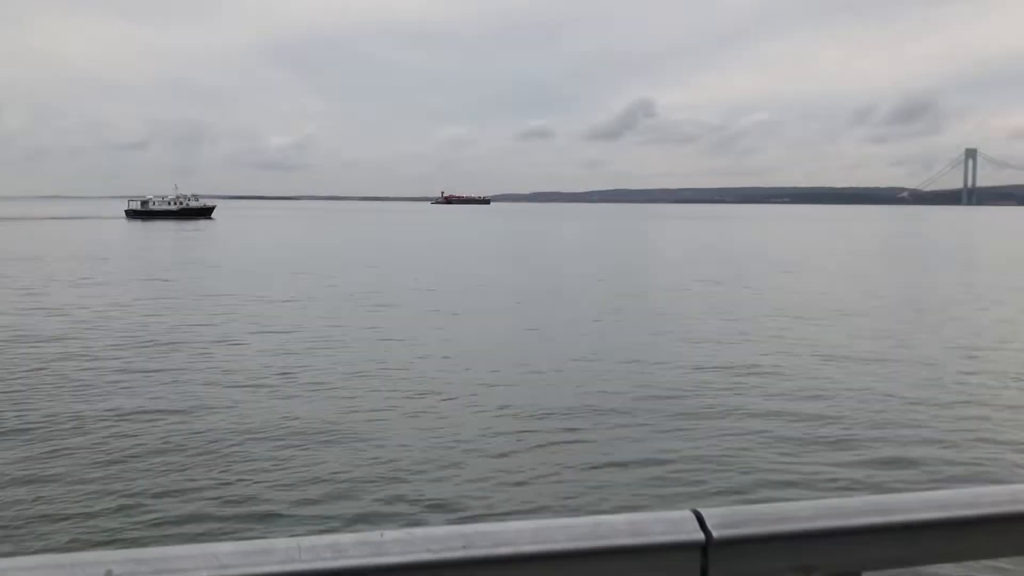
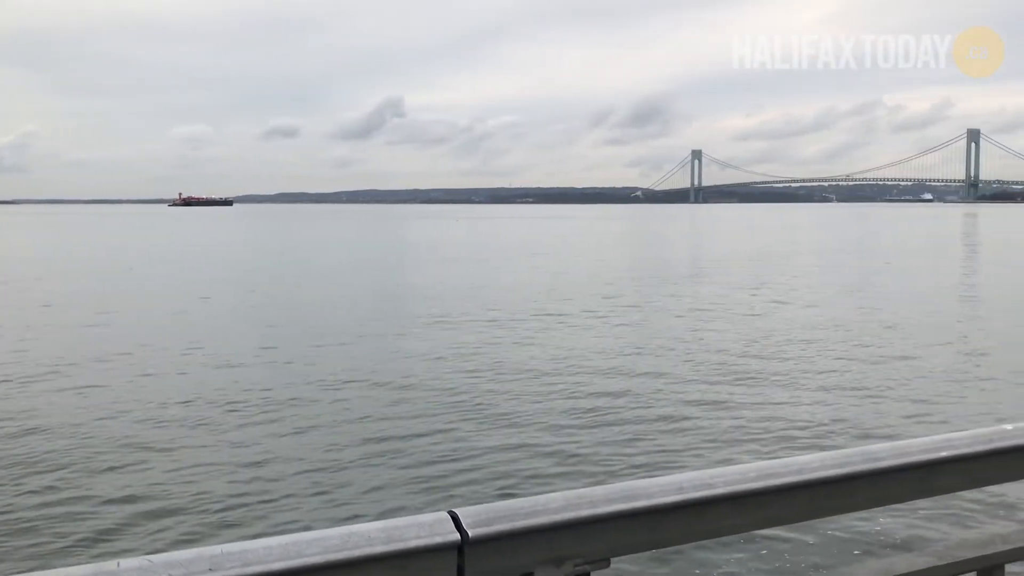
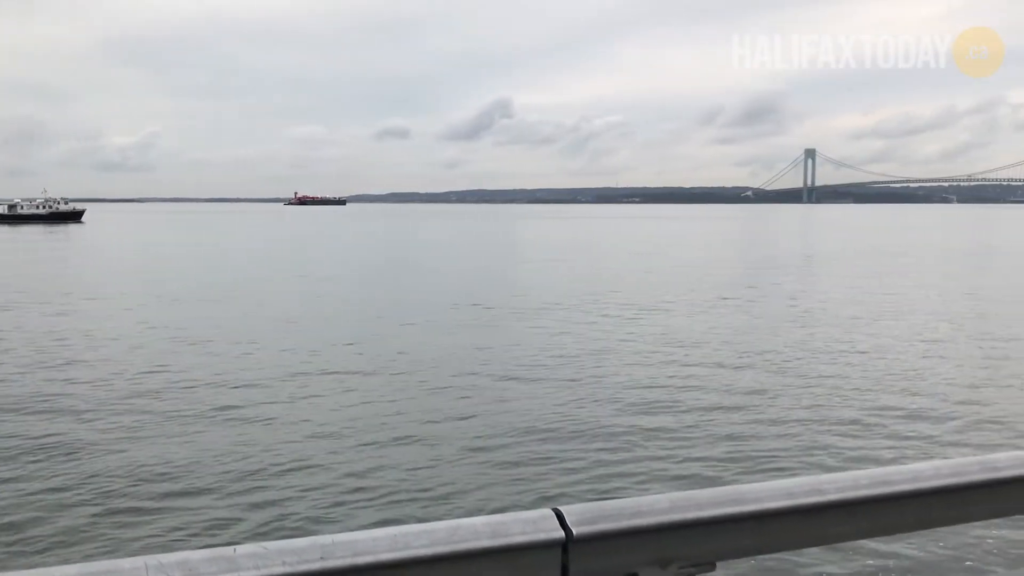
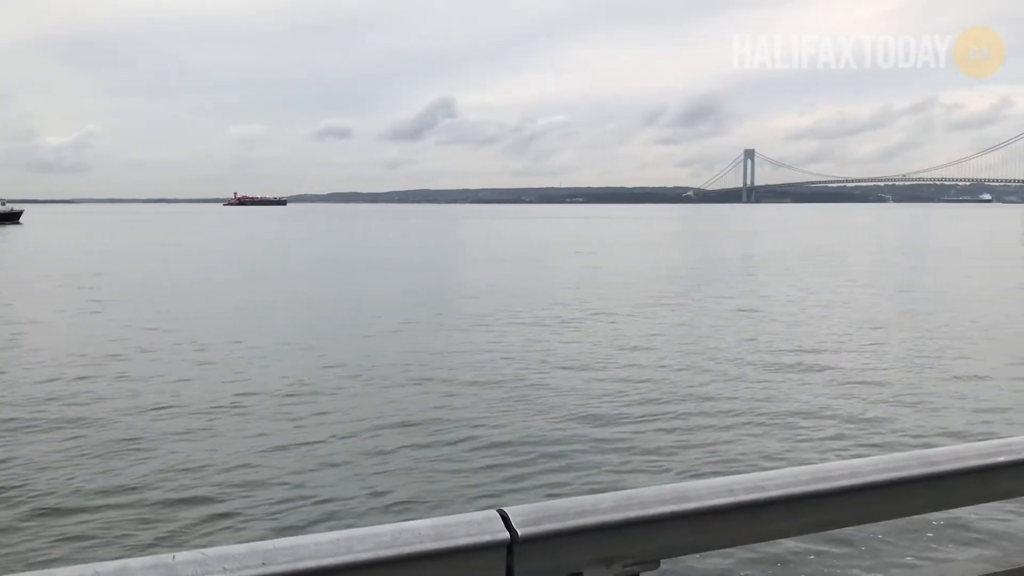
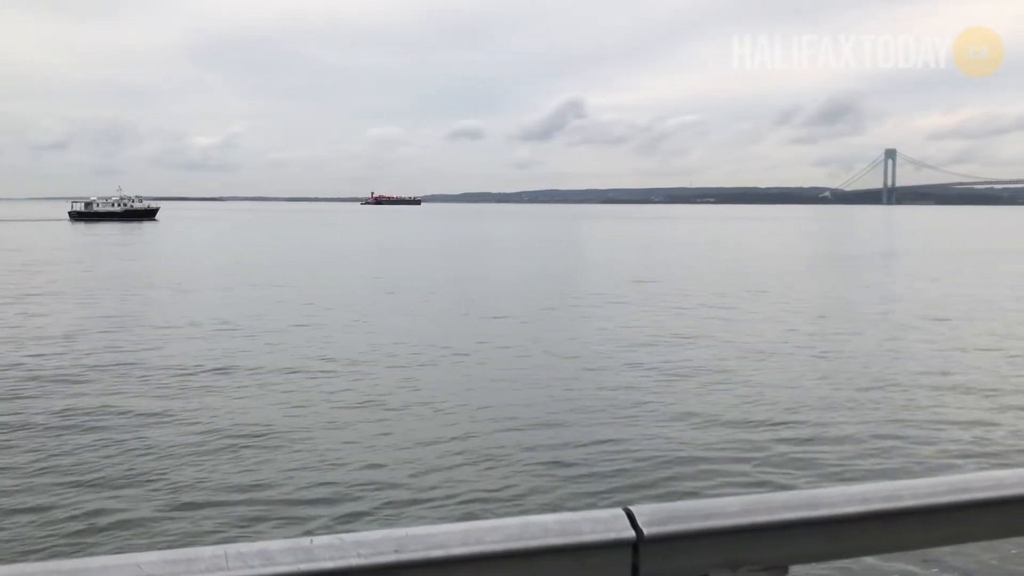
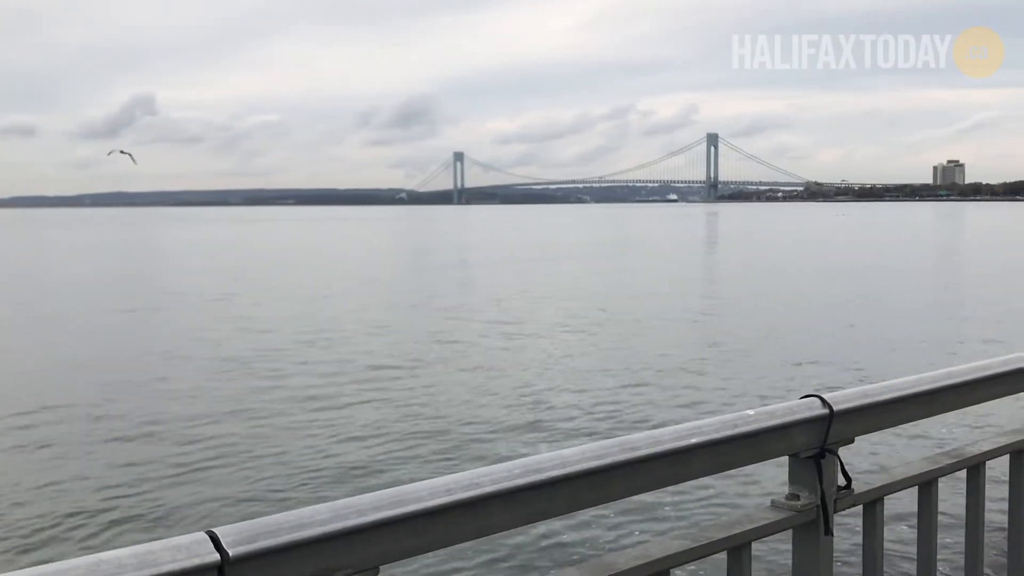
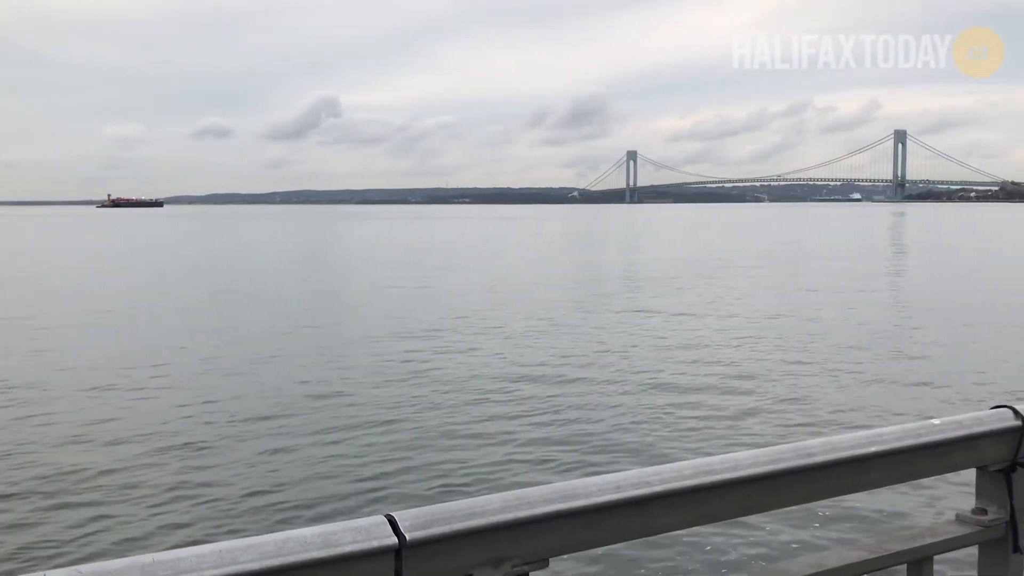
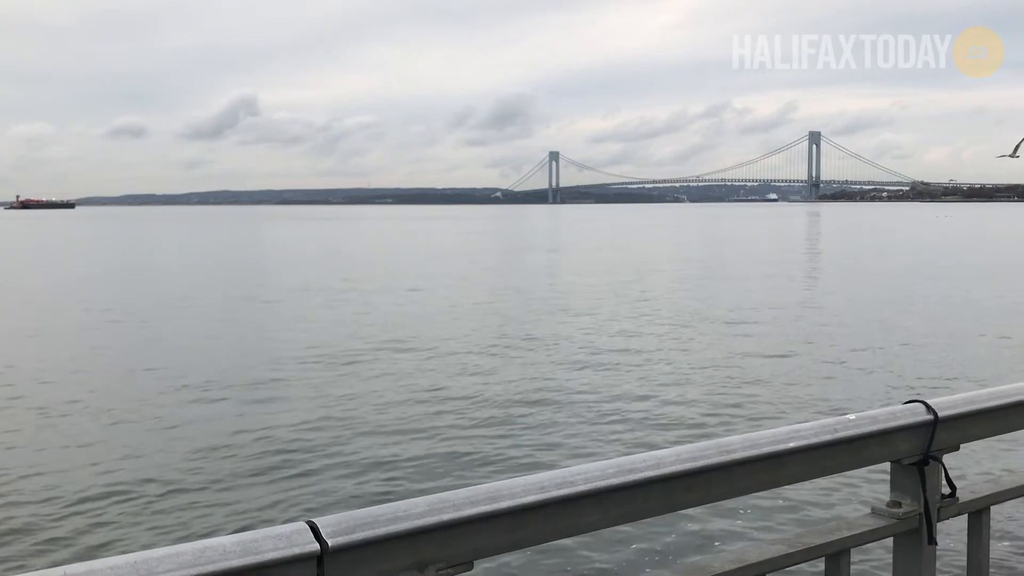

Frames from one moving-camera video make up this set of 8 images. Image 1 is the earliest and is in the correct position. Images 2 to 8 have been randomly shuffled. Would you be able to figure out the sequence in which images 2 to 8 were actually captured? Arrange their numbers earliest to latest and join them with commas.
5, 3, 4, 2, 7, 8, 6
